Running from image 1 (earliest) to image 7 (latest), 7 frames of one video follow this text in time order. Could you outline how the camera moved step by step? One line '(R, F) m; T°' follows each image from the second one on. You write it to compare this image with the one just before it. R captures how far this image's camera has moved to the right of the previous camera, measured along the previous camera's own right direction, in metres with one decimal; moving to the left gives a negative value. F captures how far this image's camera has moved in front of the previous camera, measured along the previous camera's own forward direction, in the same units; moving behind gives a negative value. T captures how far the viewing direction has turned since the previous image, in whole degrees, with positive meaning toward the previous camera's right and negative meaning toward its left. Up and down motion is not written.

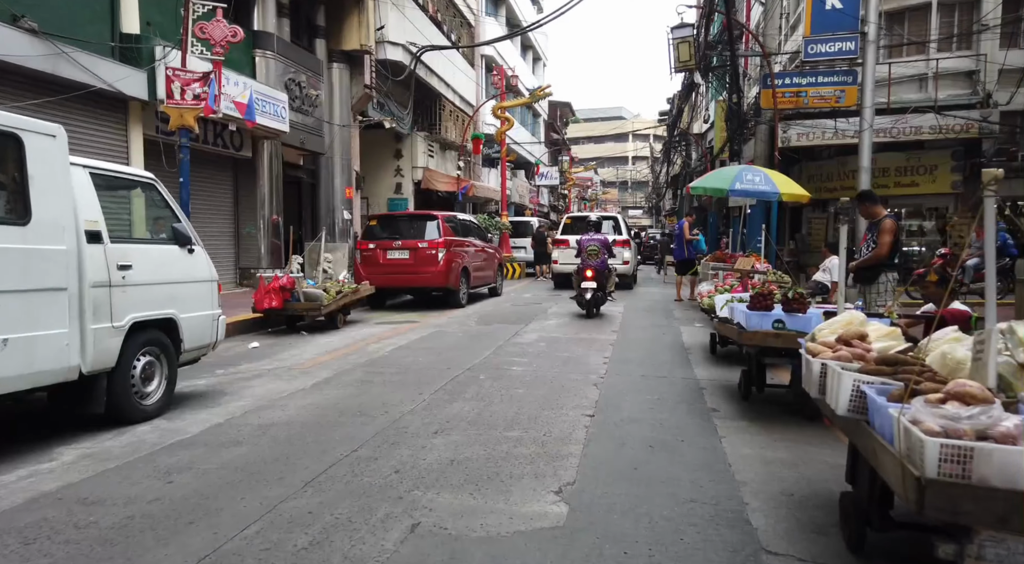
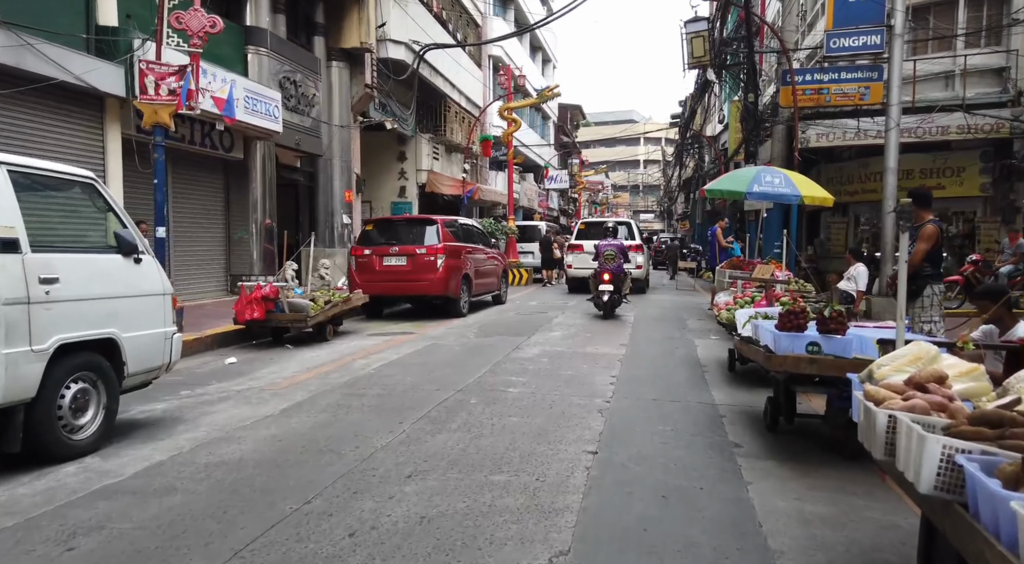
(+0.1, +0.7) m; -1°
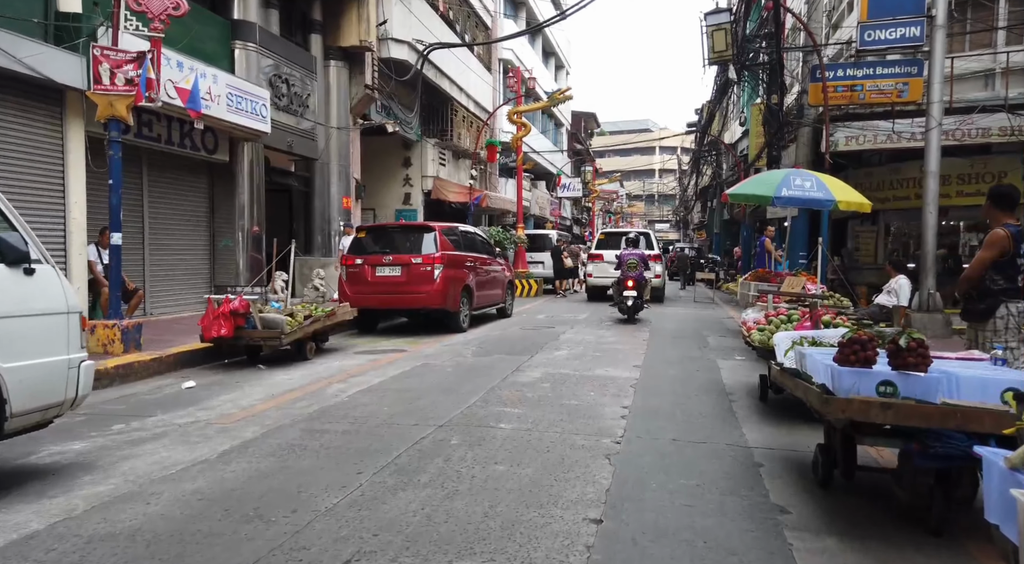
(+0.2, +1.0) m; -1°
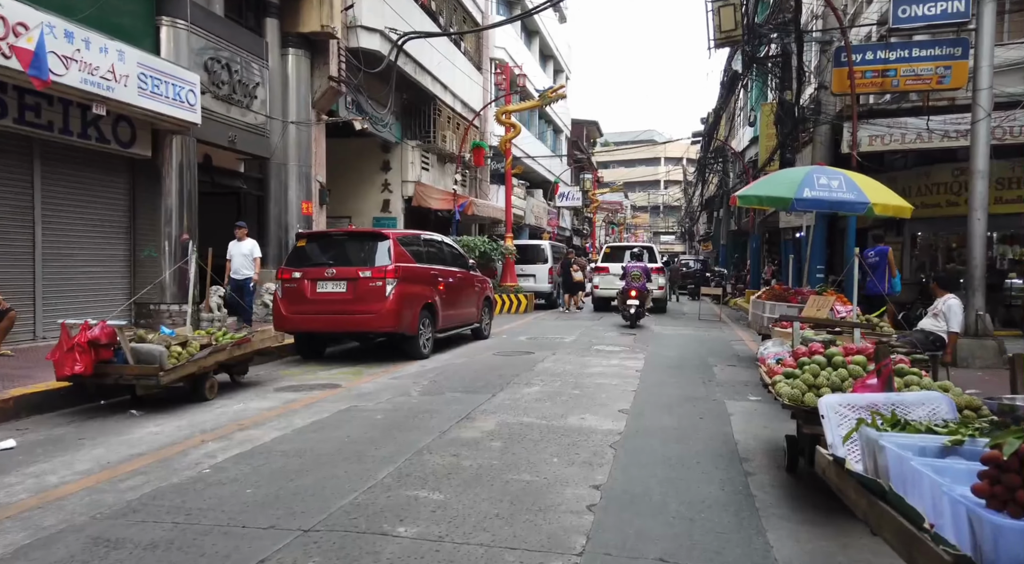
(+0.5, +1.8) m; 0°
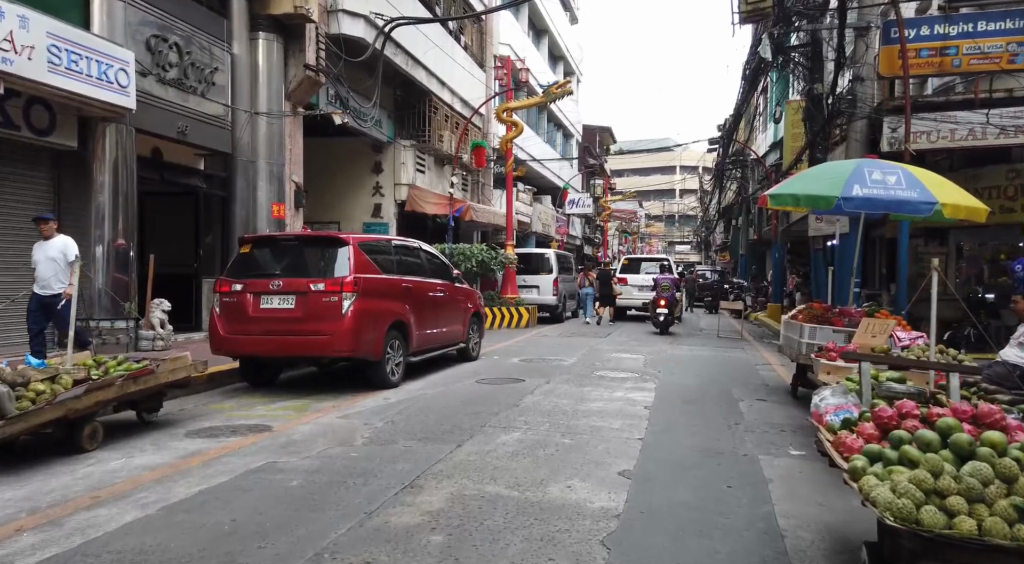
(+0.4, +1.6) m; -1°
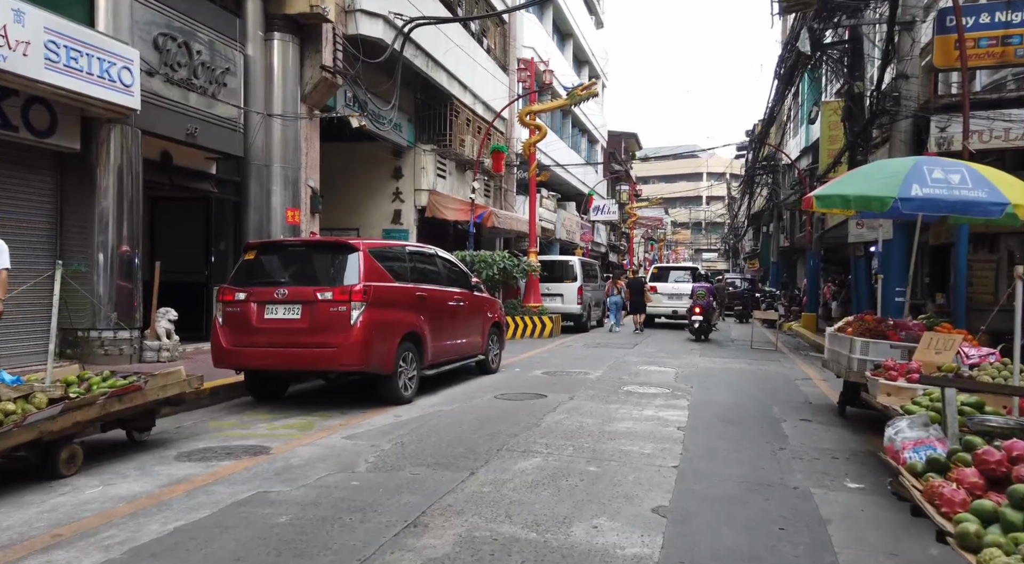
(0.0, +0.6) m; -2°
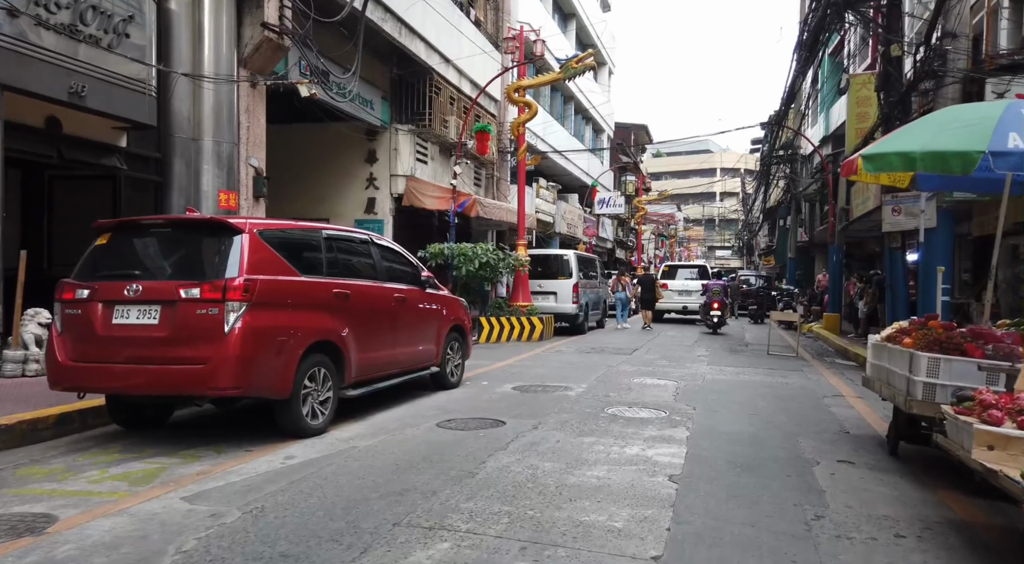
(+0.6, +1.9) m; -1°
